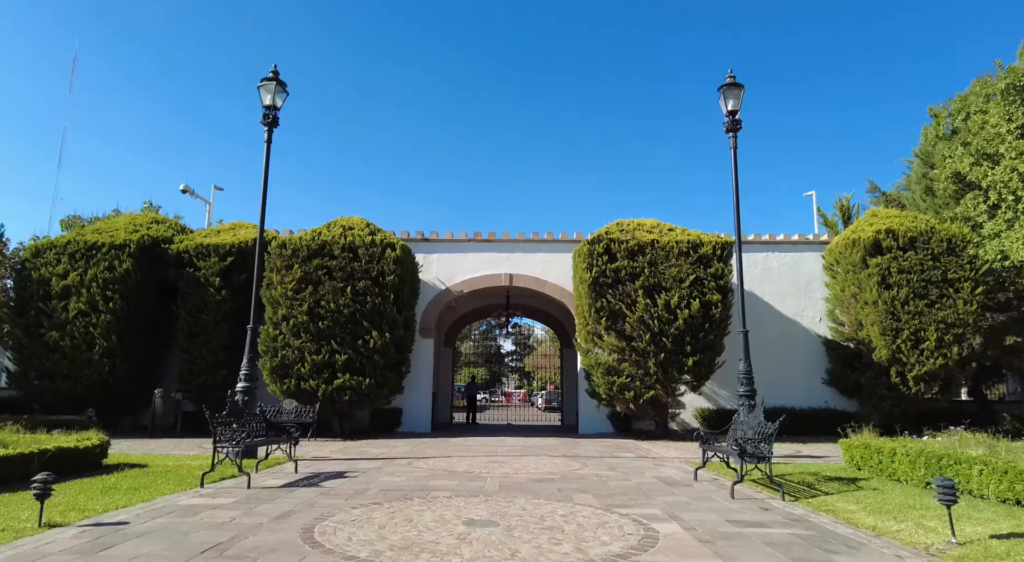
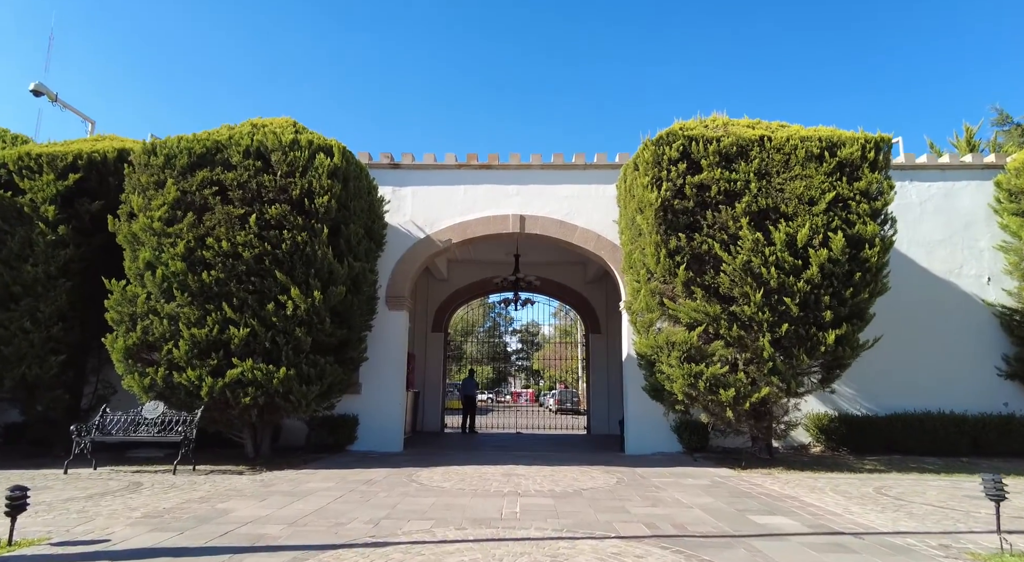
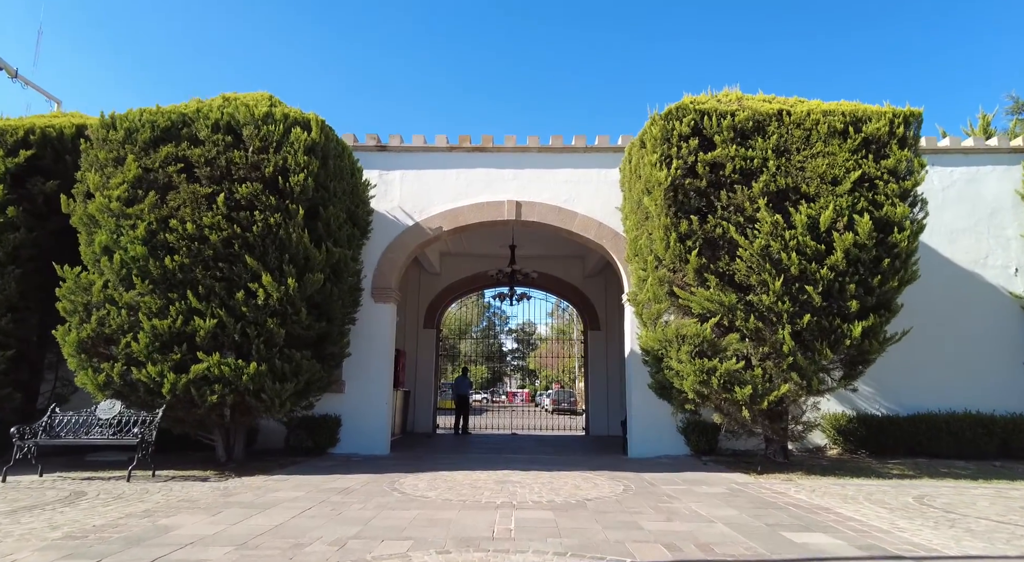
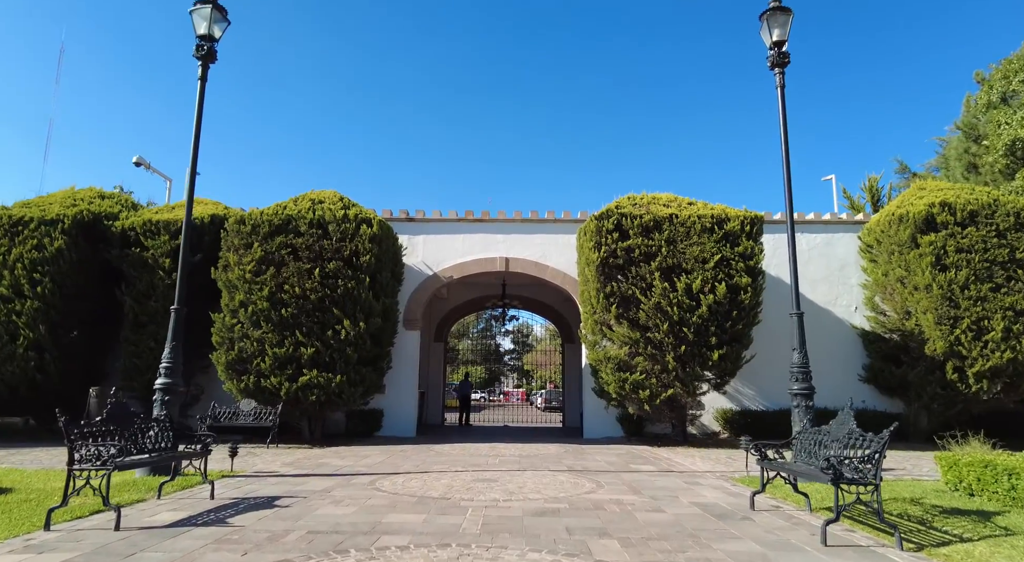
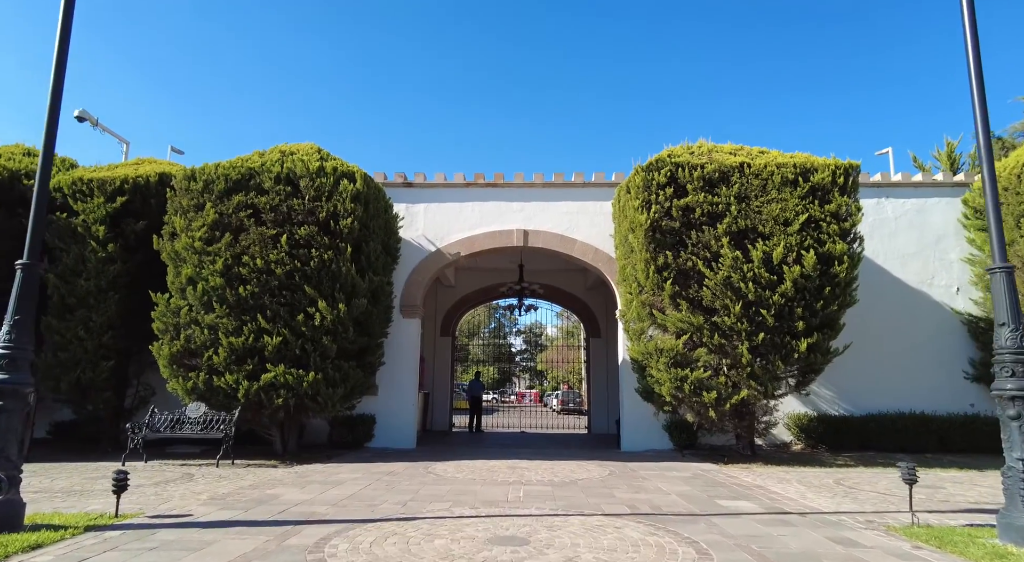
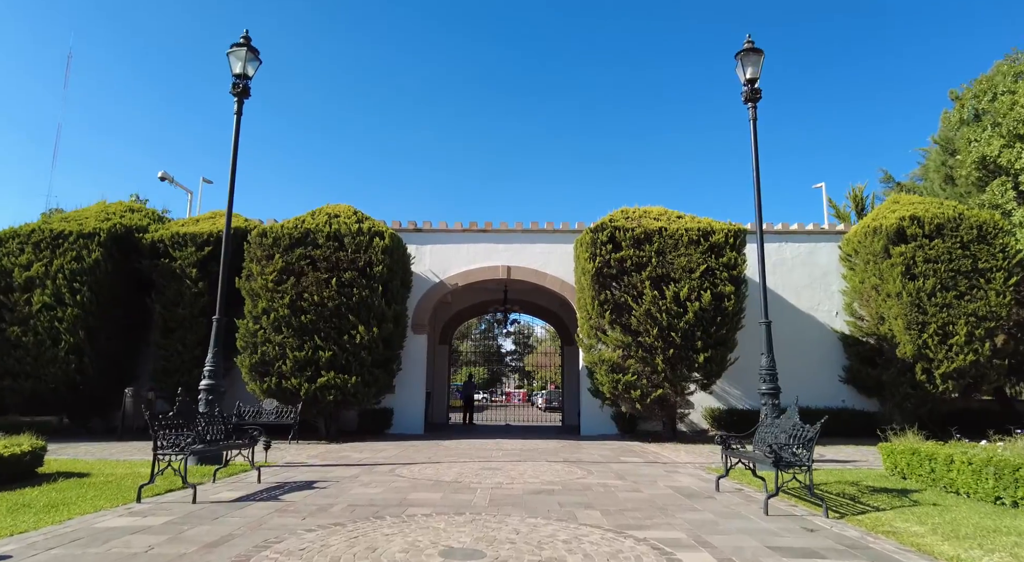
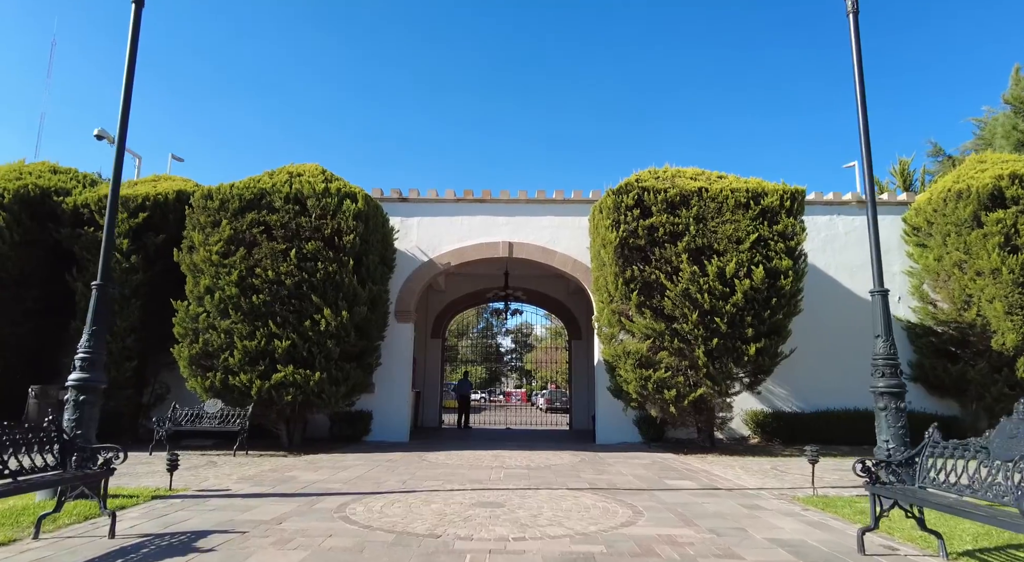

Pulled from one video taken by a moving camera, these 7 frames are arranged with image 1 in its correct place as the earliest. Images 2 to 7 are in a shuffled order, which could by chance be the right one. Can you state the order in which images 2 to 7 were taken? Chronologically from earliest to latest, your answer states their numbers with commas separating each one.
6, 4, 7, 5, 2, 3
